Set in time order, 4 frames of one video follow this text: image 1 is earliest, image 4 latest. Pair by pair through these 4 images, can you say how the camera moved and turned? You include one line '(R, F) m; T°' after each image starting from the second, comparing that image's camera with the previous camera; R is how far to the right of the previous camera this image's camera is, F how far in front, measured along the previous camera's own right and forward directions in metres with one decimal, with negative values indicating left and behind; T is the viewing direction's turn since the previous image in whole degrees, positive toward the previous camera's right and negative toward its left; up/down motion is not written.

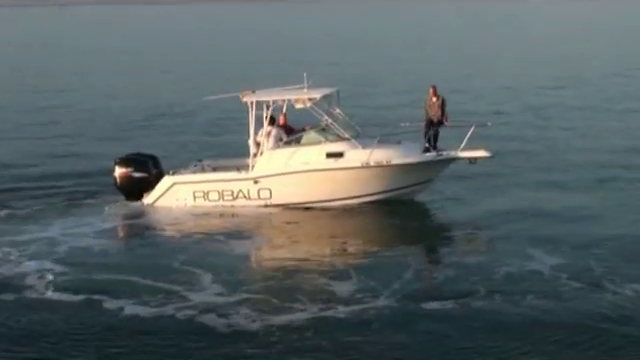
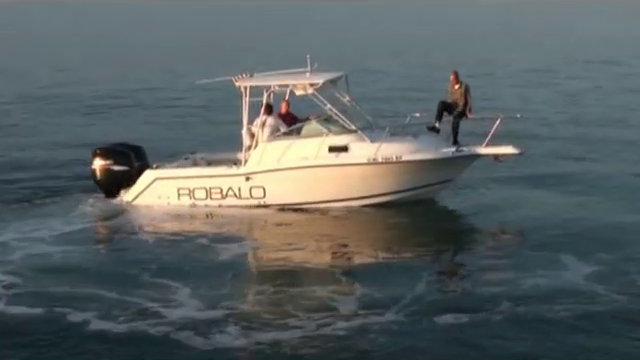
(+0.5, +3.6) m; -1°
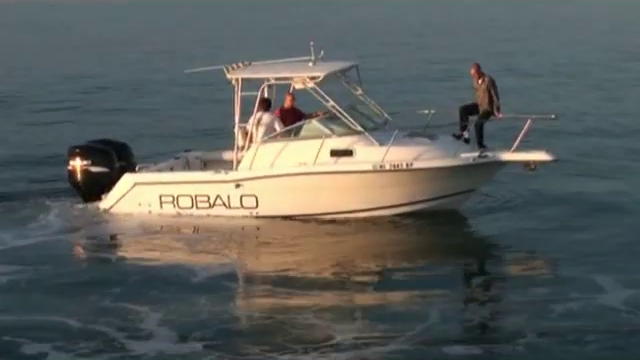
(+0.6, +3.2) m; -2°
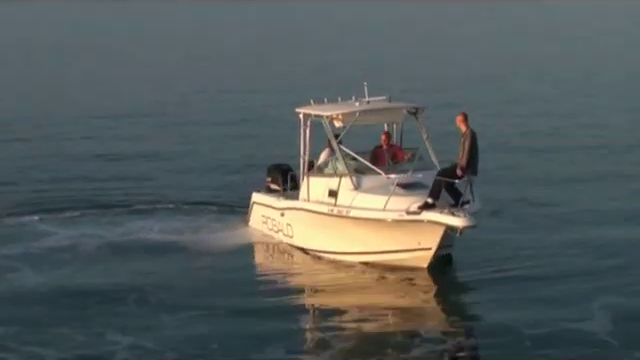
(+11.1, +3.2) m; -34°
